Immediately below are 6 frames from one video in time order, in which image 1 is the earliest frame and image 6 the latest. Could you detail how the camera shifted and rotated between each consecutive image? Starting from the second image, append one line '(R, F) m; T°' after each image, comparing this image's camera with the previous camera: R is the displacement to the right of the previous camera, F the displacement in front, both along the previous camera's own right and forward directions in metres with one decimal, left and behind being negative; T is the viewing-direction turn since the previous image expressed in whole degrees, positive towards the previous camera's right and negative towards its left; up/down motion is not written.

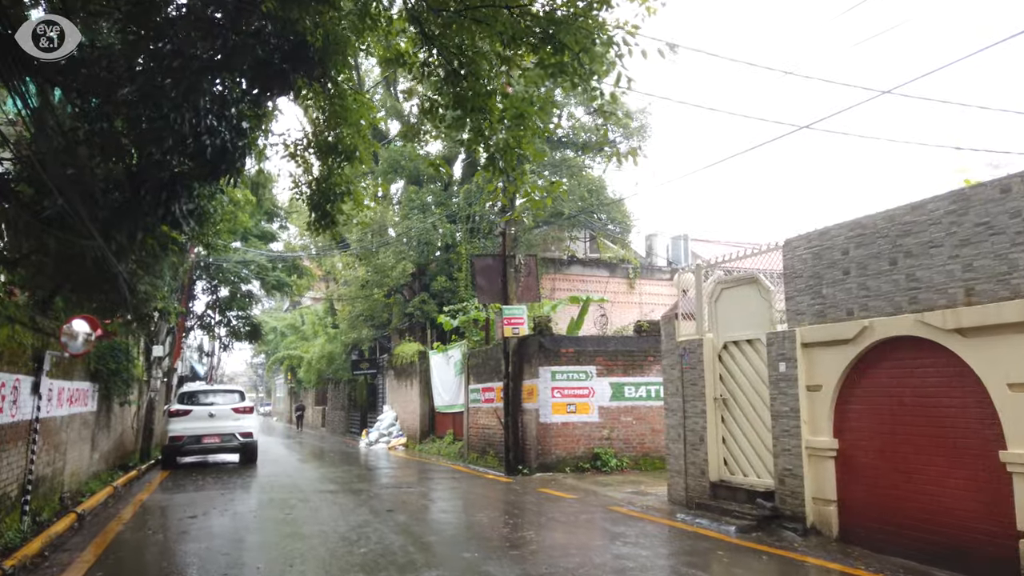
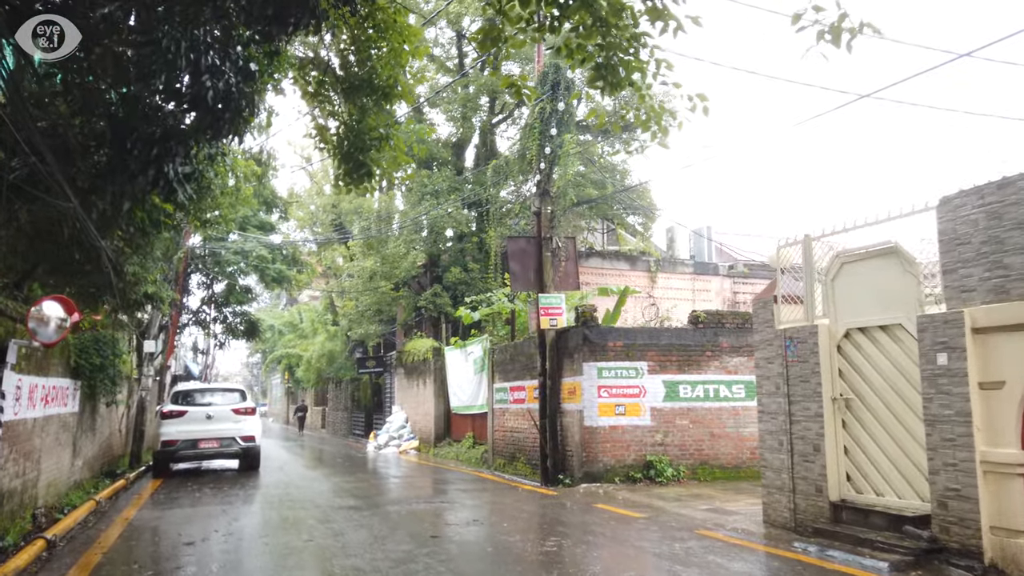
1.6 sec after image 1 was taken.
(-0.7, +1.5) m; 0°
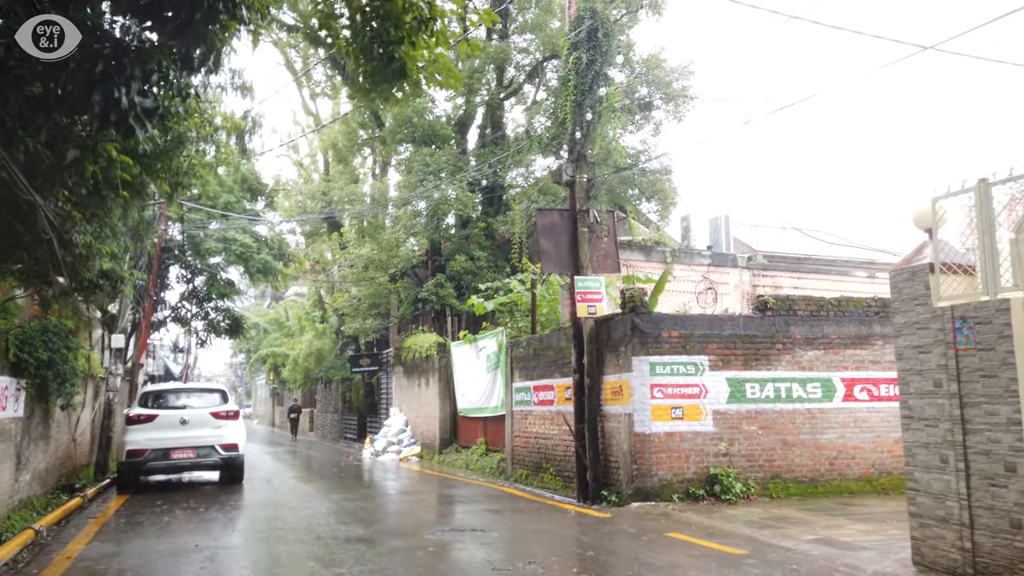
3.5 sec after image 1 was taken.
(-0.6, +1.9) m; +1°
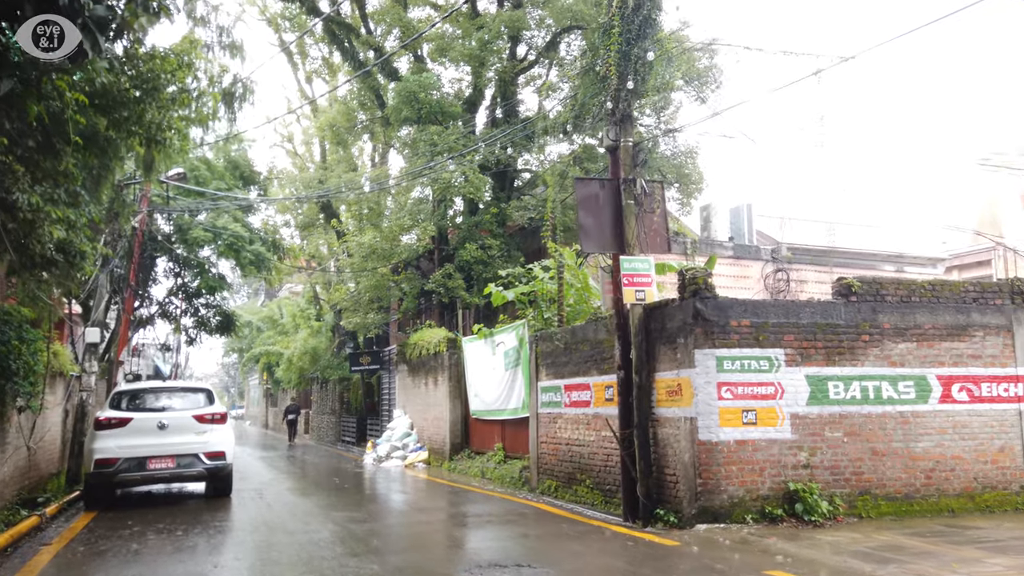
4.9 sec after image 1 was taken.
(-0.5, +1.5) m; 0°
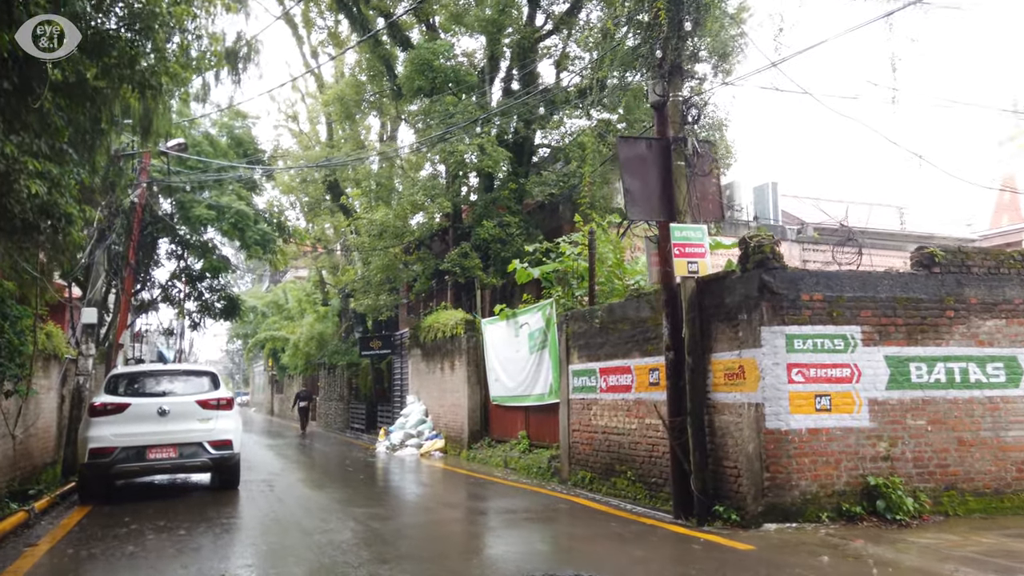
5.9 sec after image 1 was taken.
(-0.4, +0.9) m; 0°
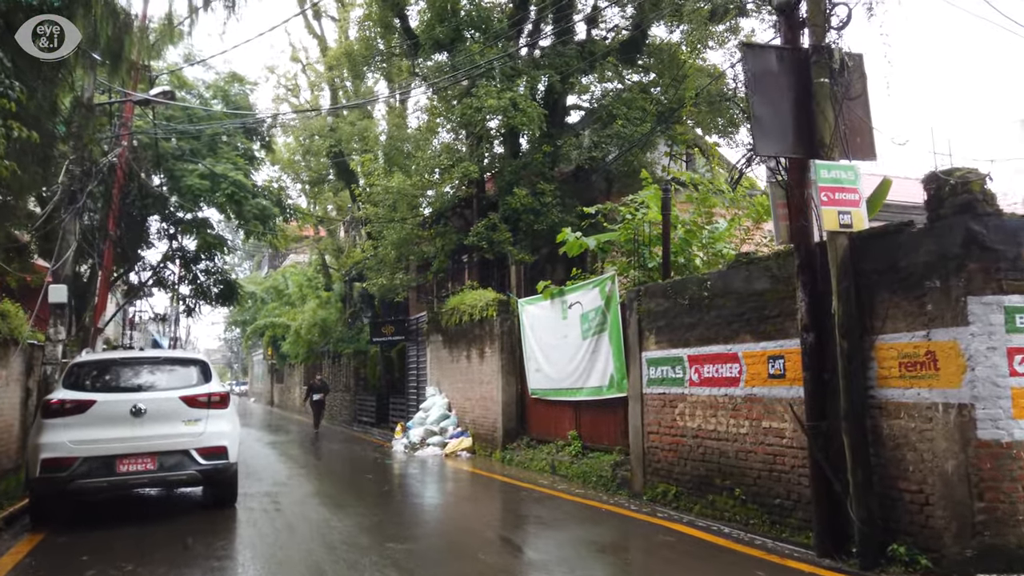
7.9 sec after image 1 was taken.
(-0.7, +2.0) m; 0°
